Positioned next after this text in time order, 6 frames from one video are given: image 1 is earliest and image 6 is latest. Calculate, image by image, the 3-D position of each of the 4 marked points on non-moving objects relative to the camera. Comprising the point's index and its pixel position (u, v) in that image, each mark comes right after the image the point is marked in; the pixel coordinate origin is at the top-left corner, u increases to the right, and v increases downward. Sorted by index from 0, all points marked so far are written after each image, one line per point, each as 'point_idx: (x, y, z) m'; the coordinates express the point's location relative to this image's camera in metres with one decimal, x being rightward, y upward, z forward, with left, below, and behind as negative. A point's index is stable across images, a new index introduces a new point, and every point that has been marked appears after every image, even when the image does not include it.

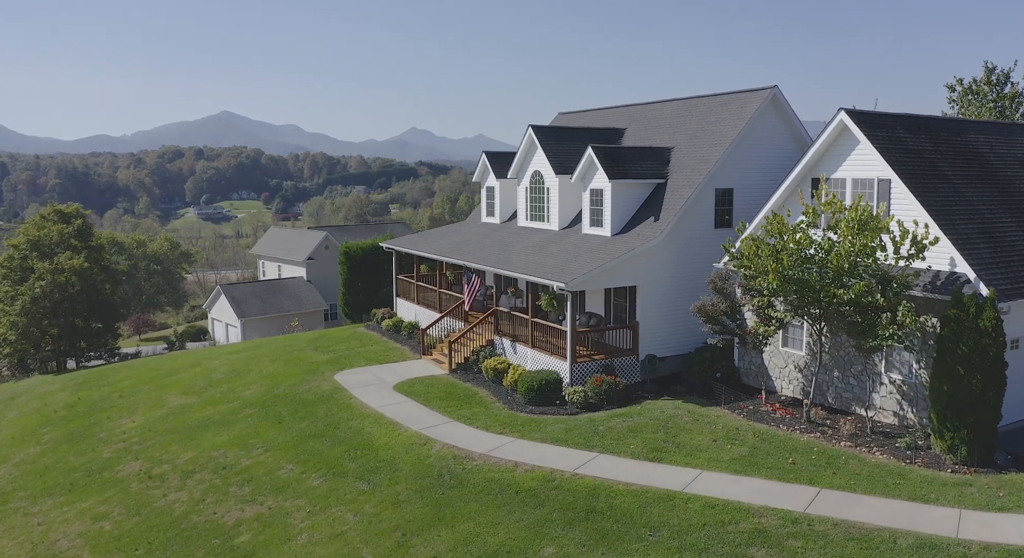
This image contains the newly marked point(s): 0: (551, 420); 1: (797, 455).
0: (+1.0, -3.5, +19.9) m
1: (+5.9, -3.7, +16.4) m
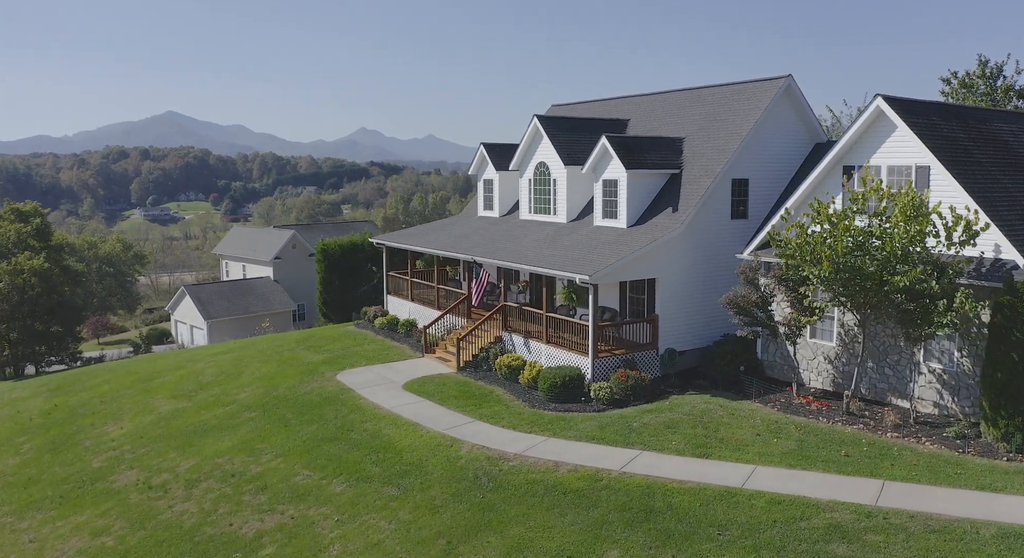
0: (+1.7, -3.3, +19.1) m
1: (+6.8, -3.4, +16.0) m
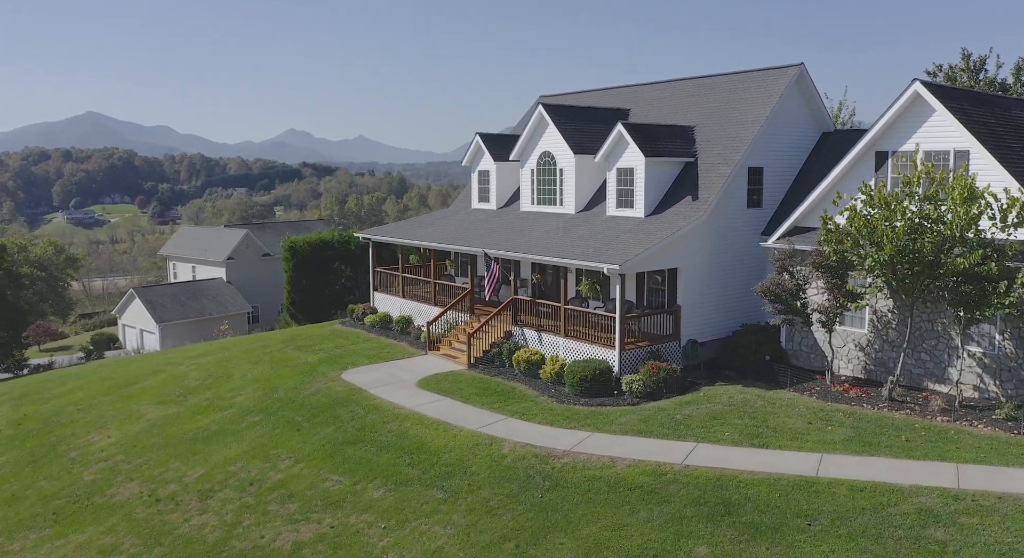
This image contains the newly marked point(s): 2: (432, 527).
0: (+2.5, -3.1, +18.5) m
1: (+7.8, -3.1, +15.8) m
2: (-1.5, -4.5, +14.5) m
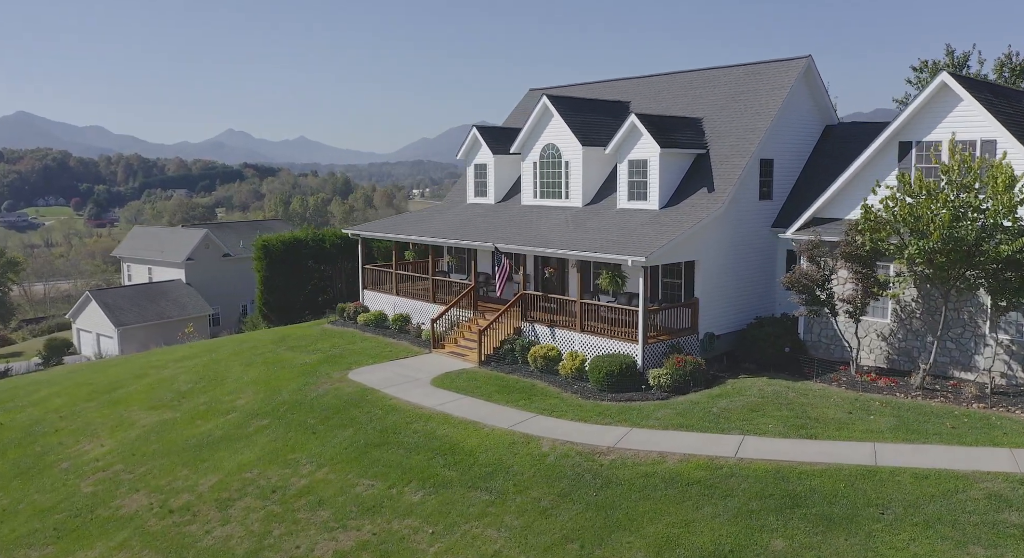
0: (+3.1, -2.9, +18.1) m
1: (+8.7, -2.8, +15.8) m
2: (-0.5, -4.4, +13.8) m
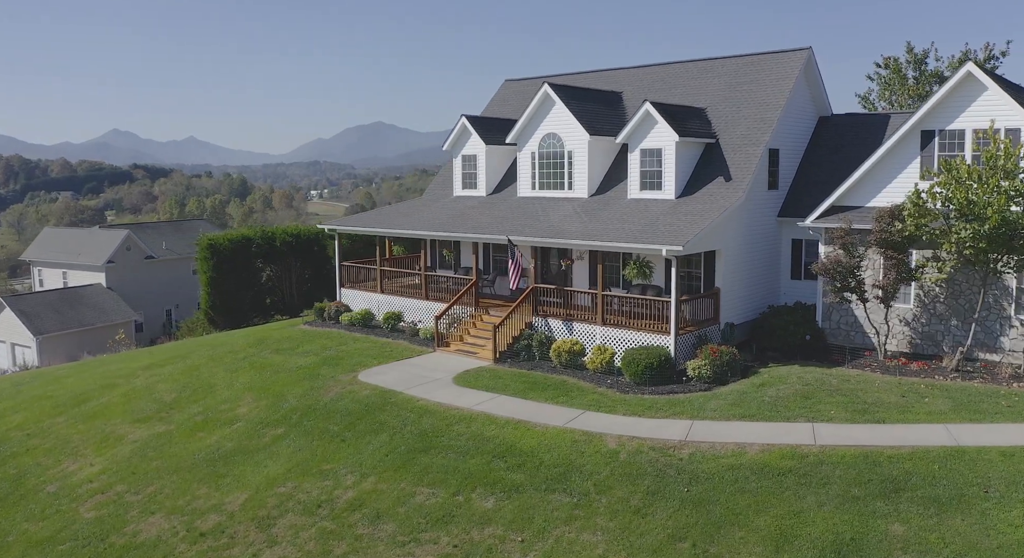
0: (+4.1, -2.6, +17.7) m
1: (+9.9, -2.5, +16.0) m
2: (+1.1, -4.2, +13.0) m
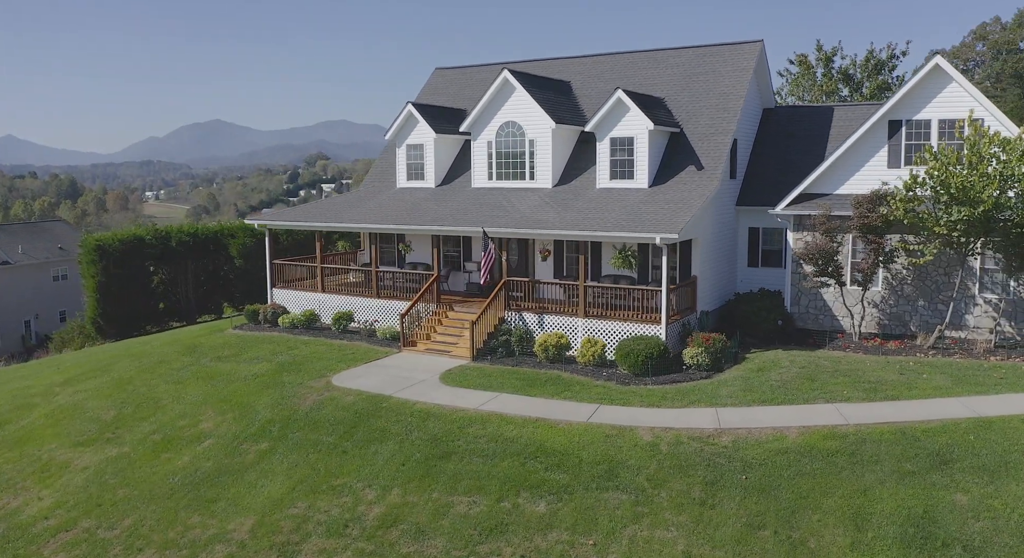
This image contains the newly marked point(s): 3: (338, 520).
0: (+4.3, -2.3, +17.5) m
1: (+10.3, -2.0, +17.0) m
2: (+2.2, -3.9, +12.4) m
3: (-3.0, -4.1, +13.6) m
